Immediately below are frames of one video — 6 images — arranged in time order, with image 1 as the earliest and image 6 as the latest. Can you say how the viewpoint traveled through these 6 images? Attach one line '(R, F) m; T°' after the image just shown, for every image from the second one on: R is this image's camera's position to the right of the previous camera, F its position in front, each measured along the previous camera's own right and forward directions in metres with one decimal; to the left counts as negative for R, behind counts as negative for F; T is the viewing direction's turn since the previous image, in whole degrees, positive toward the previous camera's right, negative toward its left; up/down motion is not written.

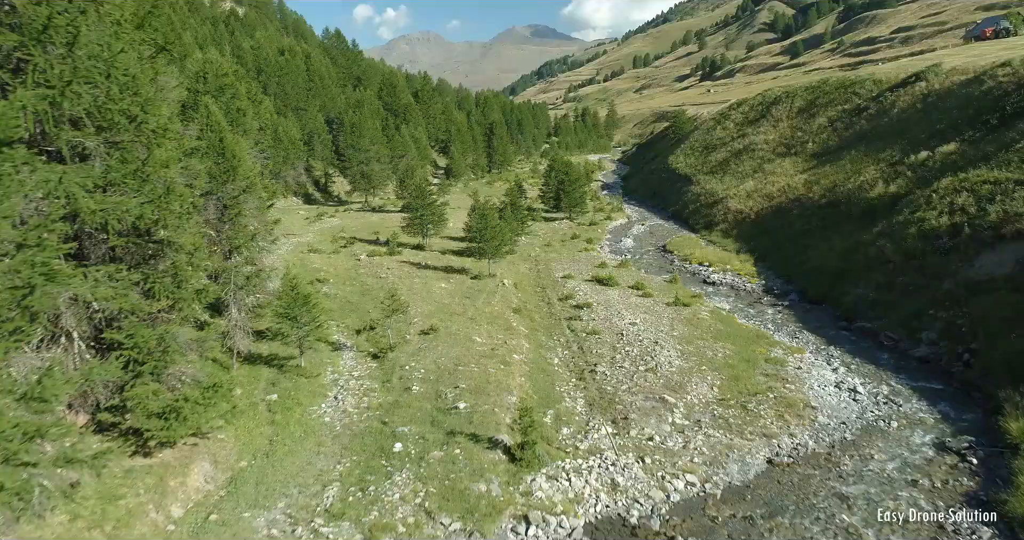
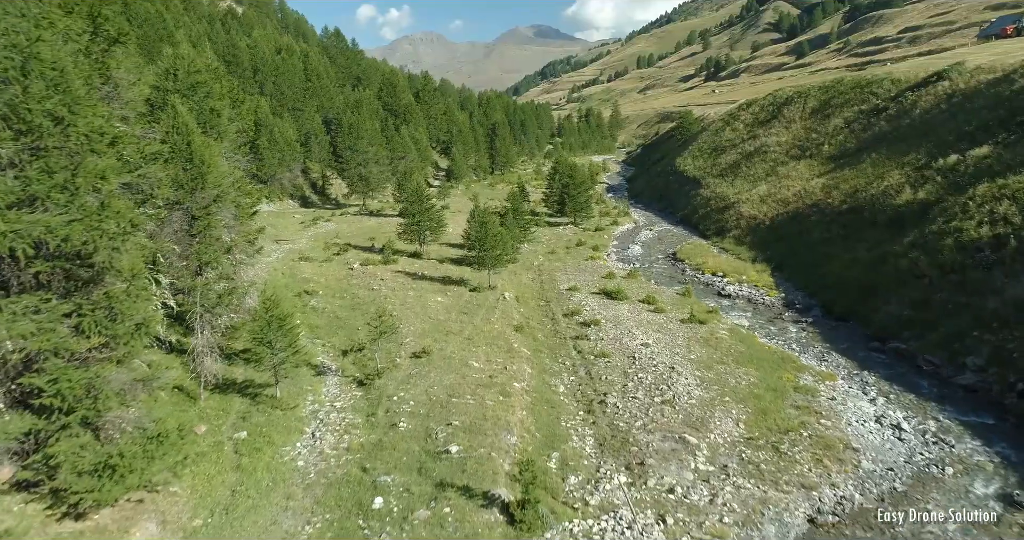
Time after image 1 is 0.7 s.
(+0.1, +2.9) m; 0°
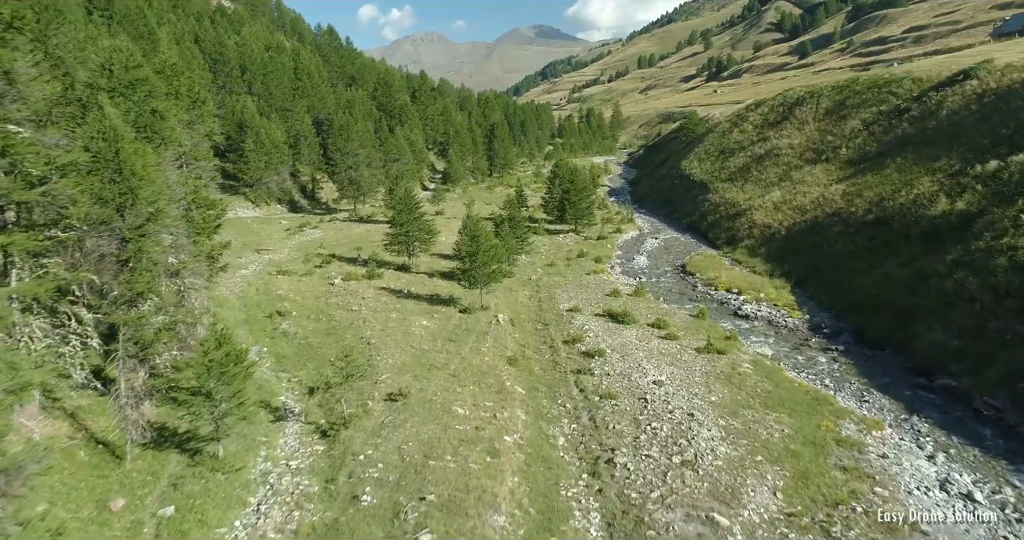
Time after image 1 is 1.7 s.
(+0.3, +4.1) m; 0°
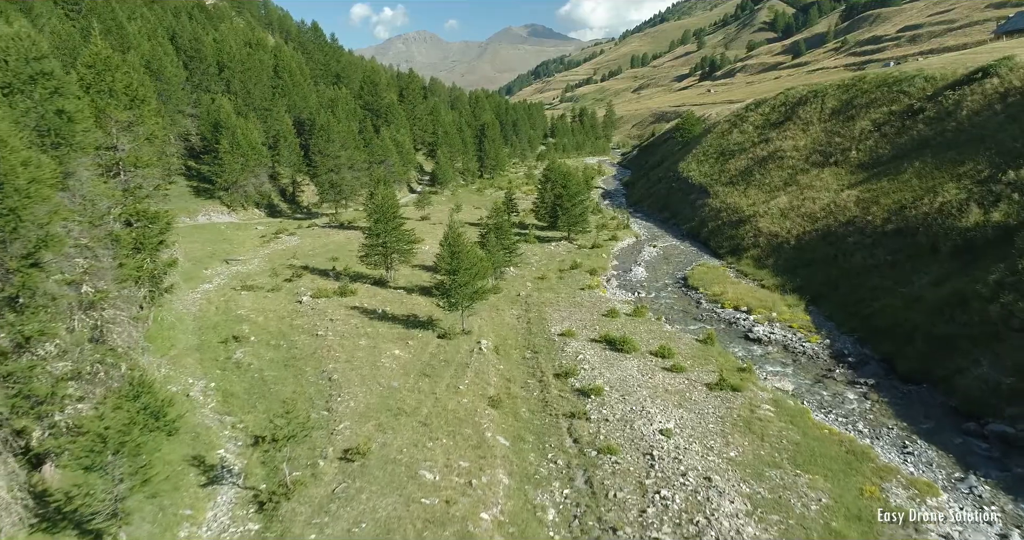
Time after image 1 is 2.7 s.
(+0.4, +4.1) m; +1°
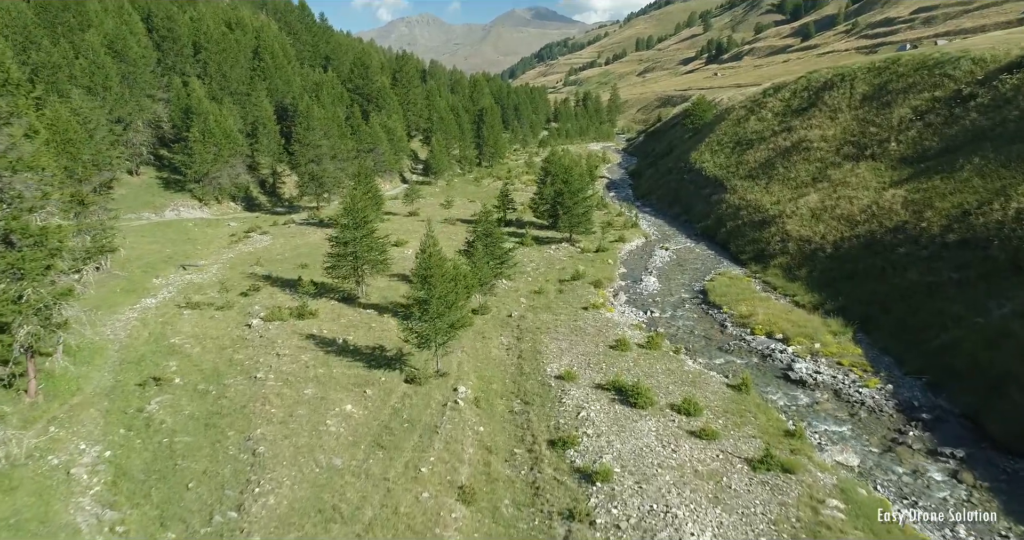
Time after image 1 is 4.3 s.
(+0.6, +6.5) m; 0°
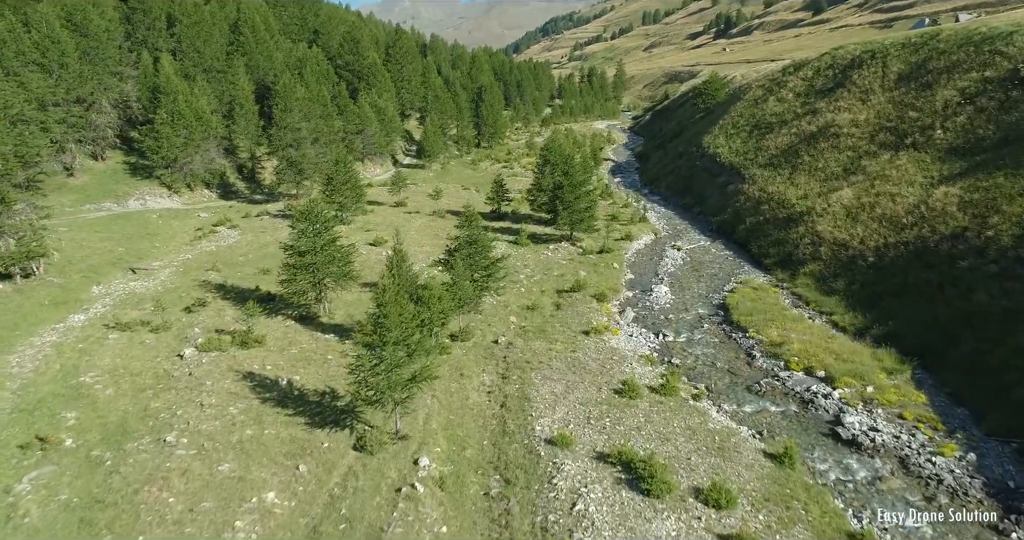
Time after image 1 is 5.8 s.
(+0.7, +5.9) m; 0°
